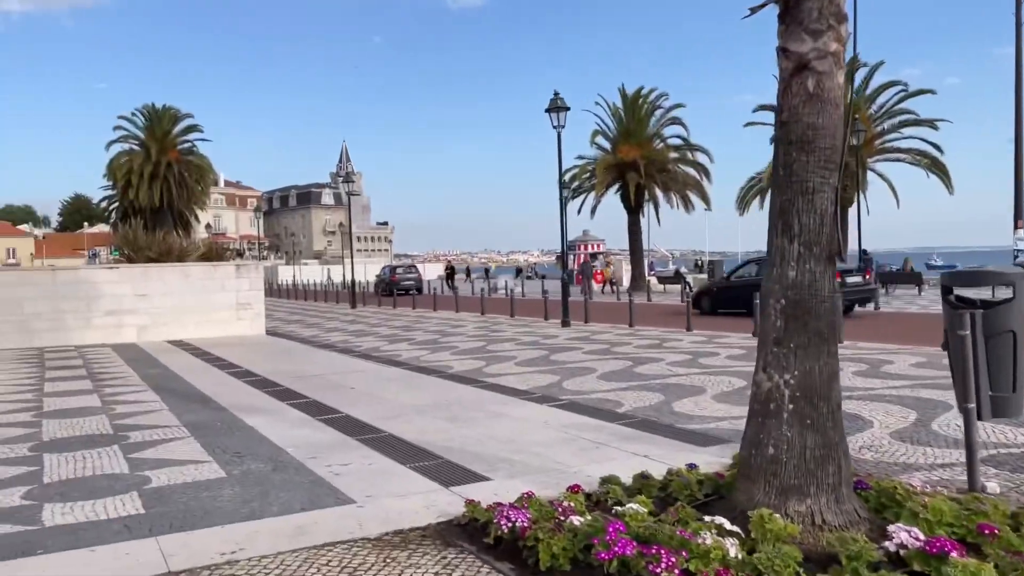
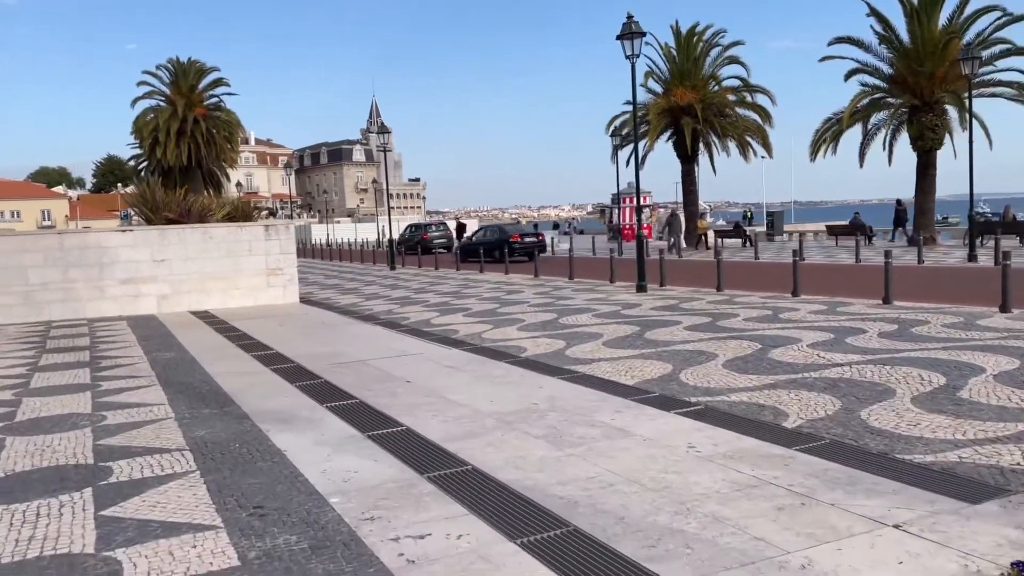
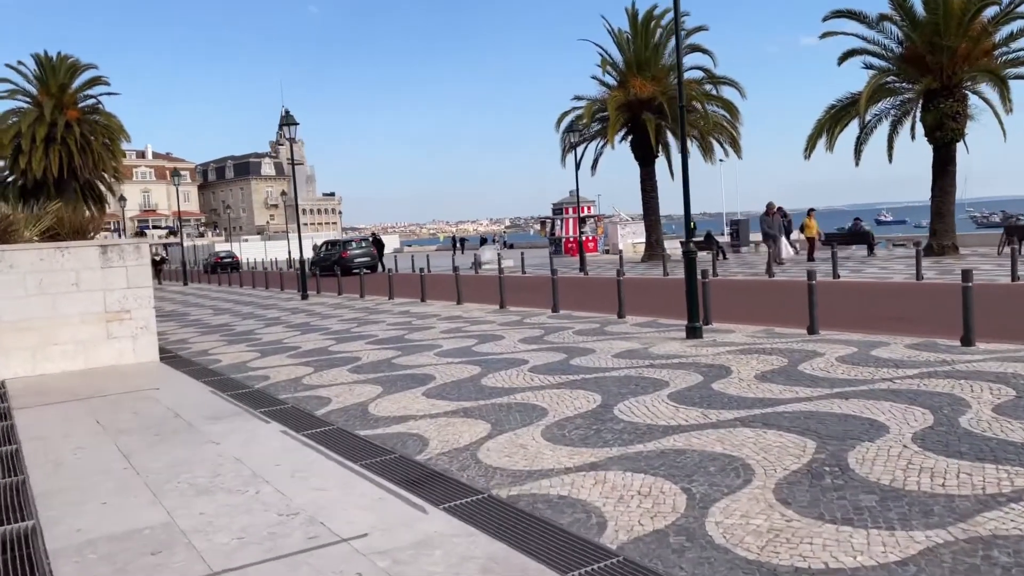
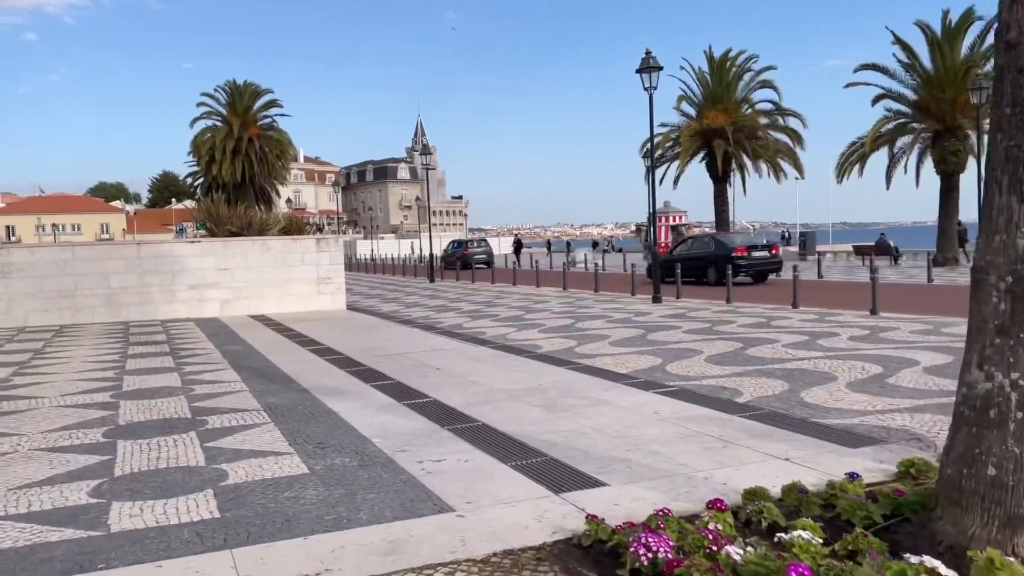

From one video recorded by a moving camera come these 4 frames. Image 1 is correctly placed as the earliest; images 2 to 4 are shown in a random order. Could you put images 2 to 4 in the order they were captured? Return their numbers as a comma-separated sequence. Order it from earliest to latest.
4, 2, 3
